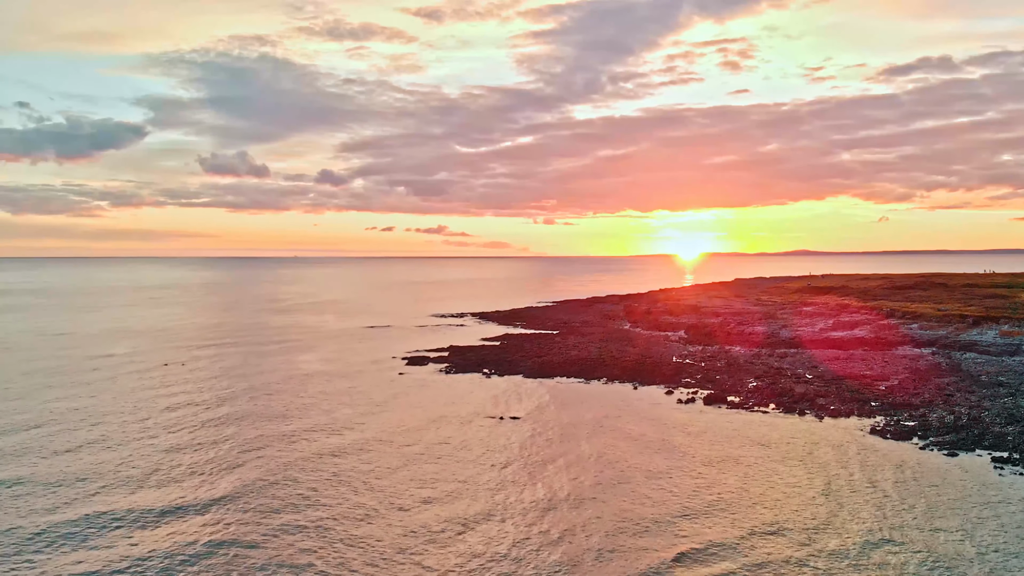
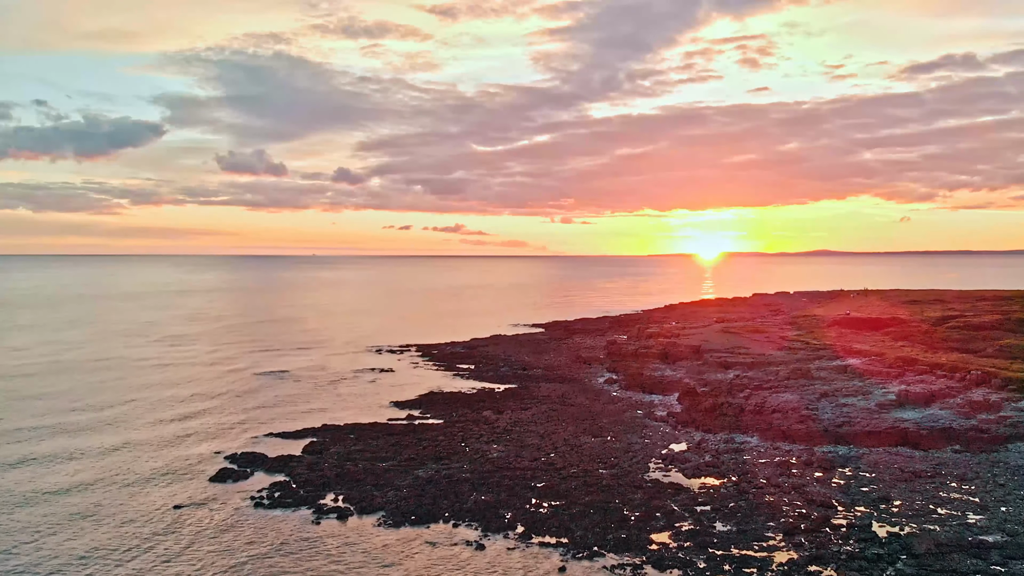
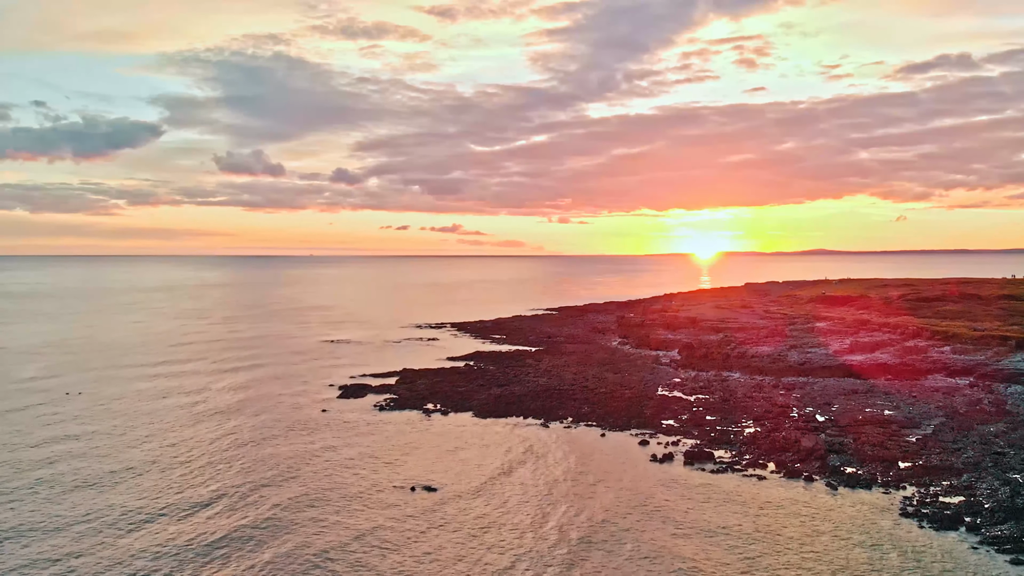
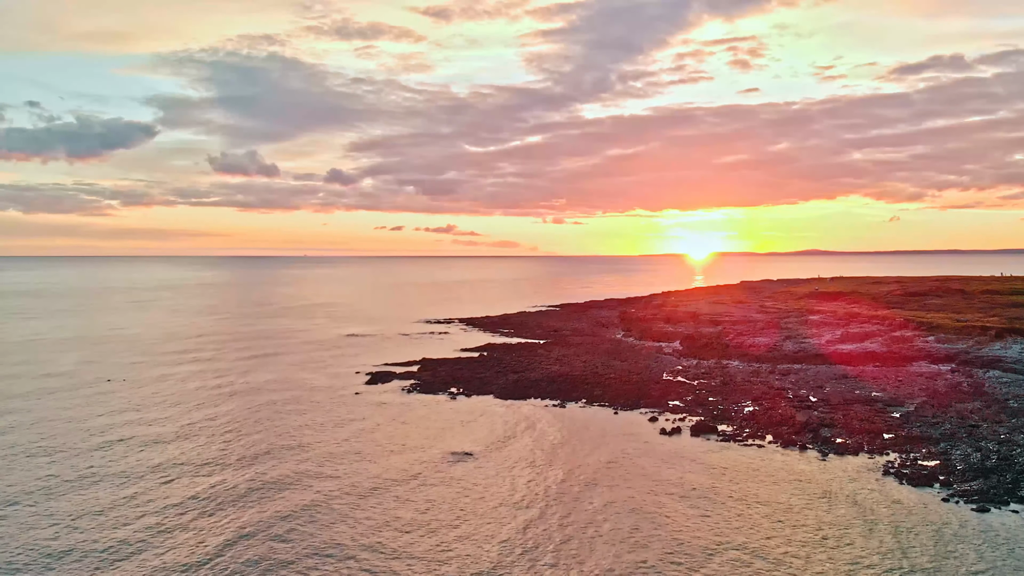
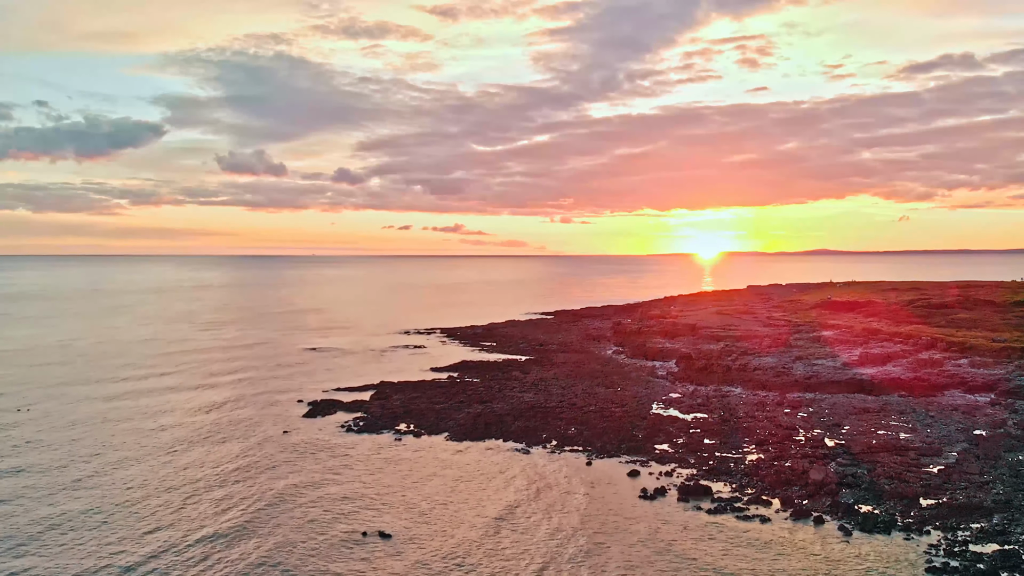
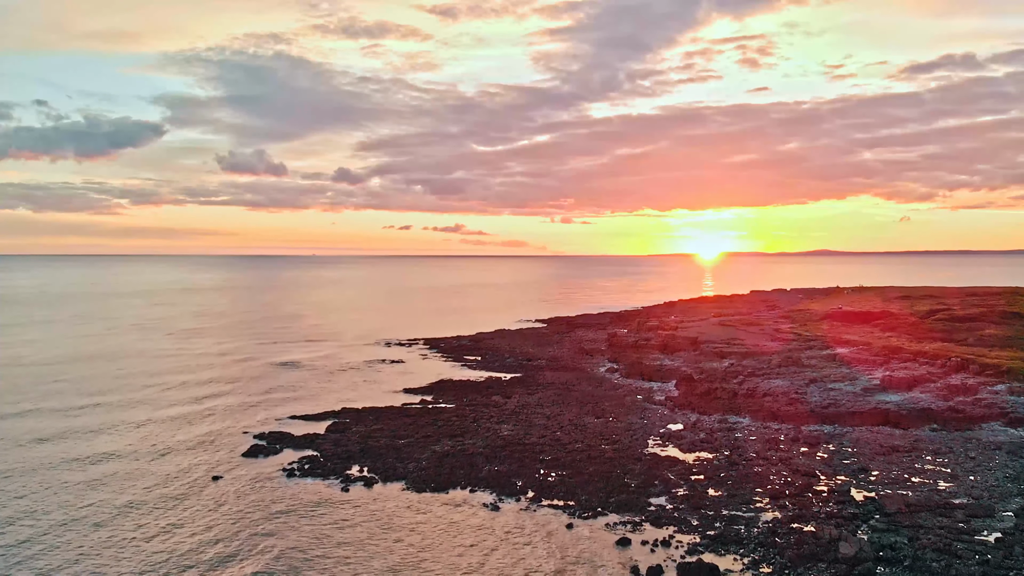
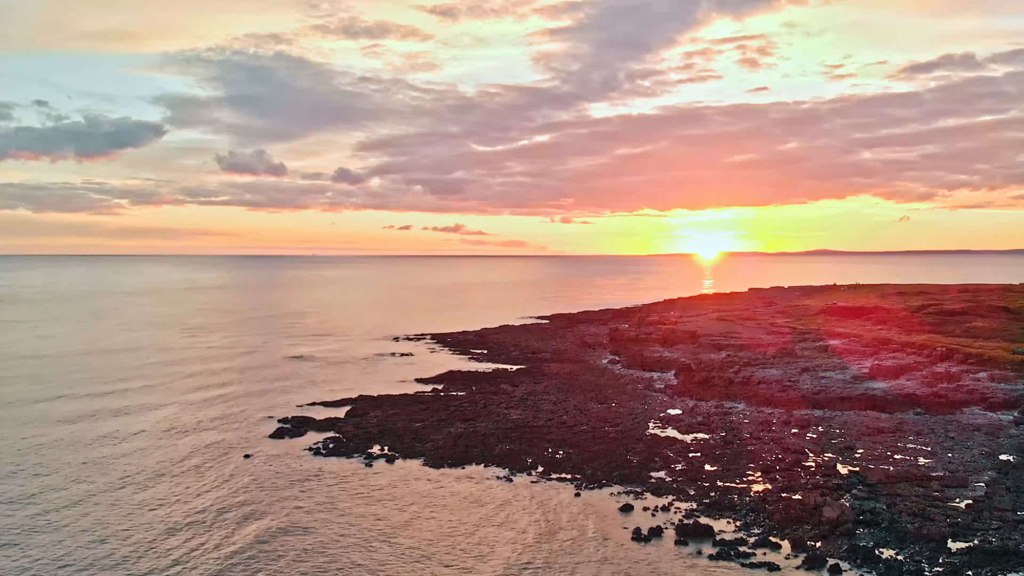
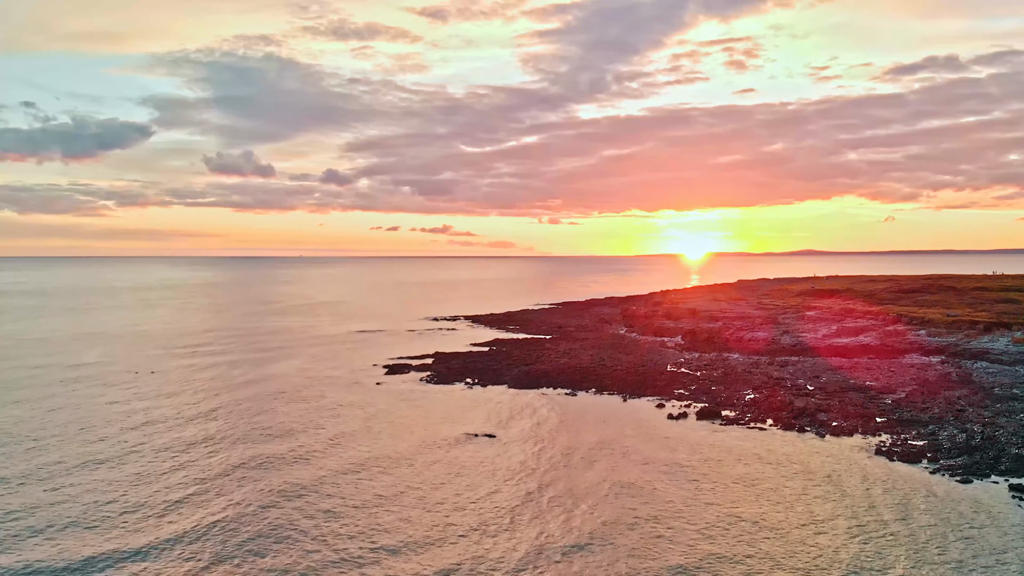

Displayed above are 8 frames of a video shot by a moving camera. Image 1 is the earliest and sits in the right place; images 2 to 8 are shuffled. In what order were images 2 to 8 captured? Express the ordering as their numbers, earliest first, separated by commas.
8, 4, 3, 5, 7, 6, 2
